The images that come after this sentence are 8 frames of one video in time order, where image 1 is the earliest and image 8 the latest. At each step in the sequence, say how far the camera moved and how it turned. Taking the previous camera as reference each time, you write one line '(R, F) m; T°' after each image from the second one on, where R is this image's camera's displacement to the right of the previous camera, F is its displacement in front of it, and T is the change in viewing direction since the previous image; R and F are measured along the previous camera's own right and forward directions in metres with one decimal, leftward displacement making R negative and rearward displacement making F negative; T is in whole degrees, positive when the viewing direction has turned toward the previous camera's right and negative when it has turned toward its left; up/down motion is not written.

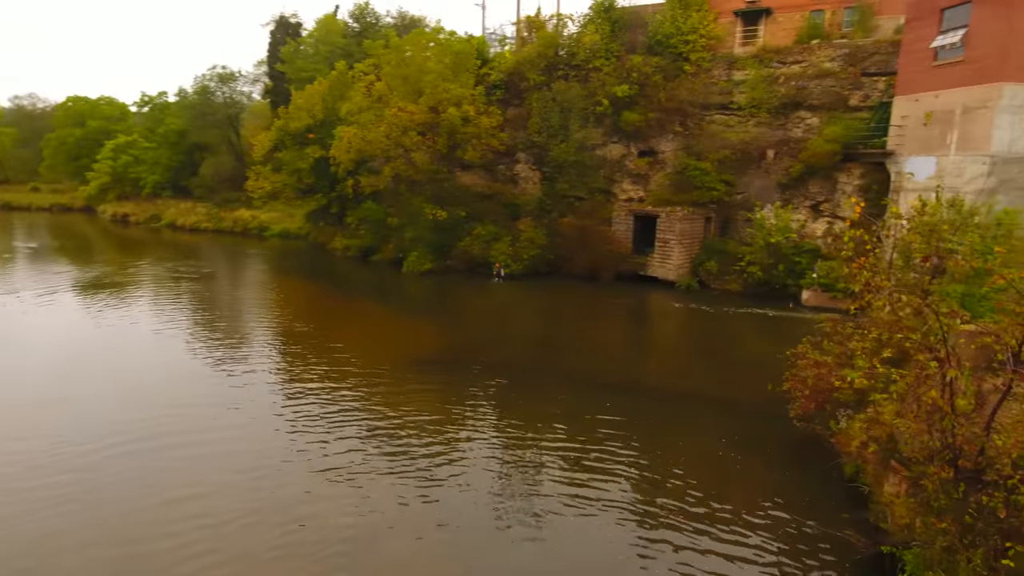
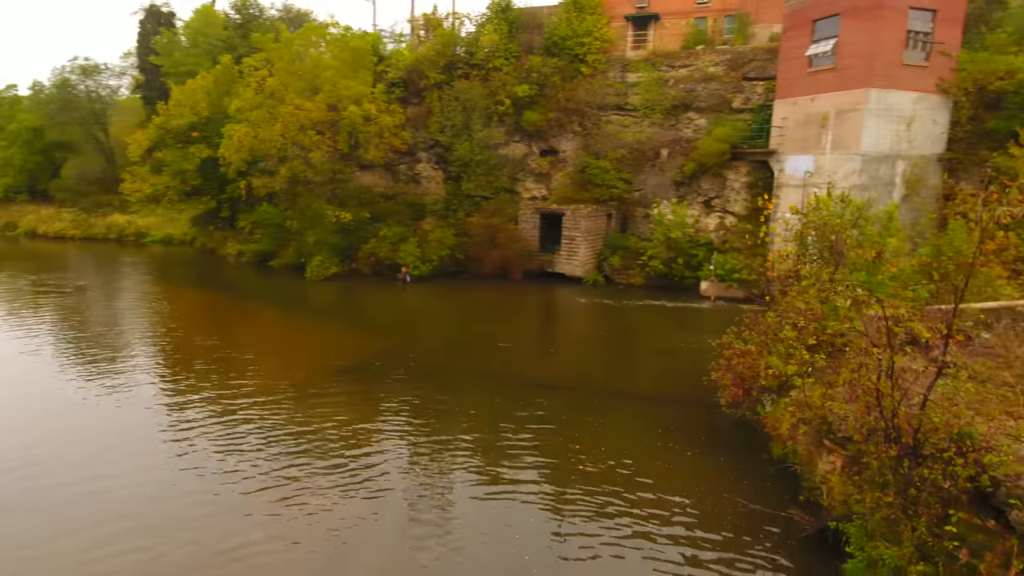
(-0.6, +0.2) m; +10°
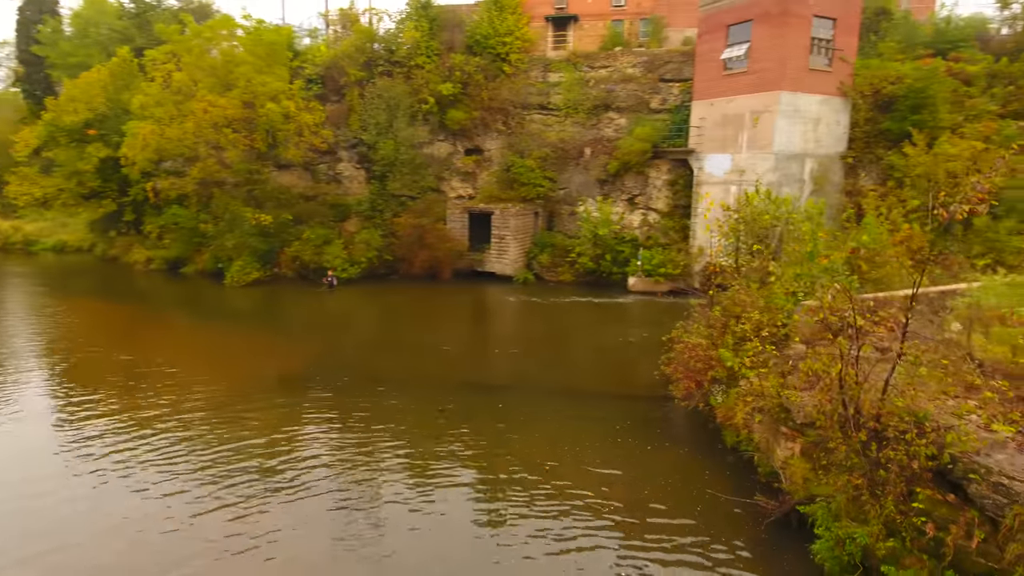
(-0.6, +0.1) m; +8°
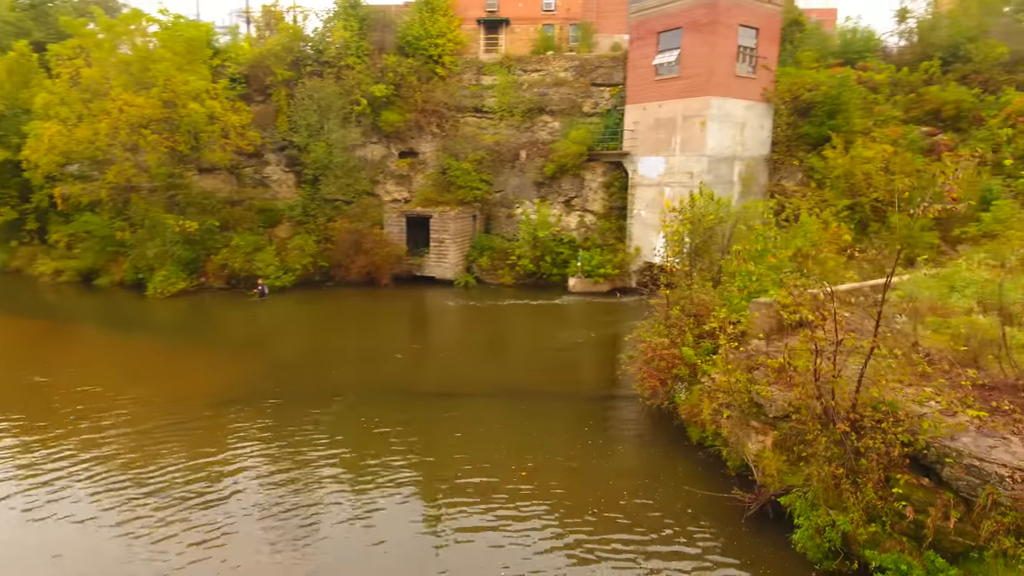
(-0.6, +0.1) m; +7°
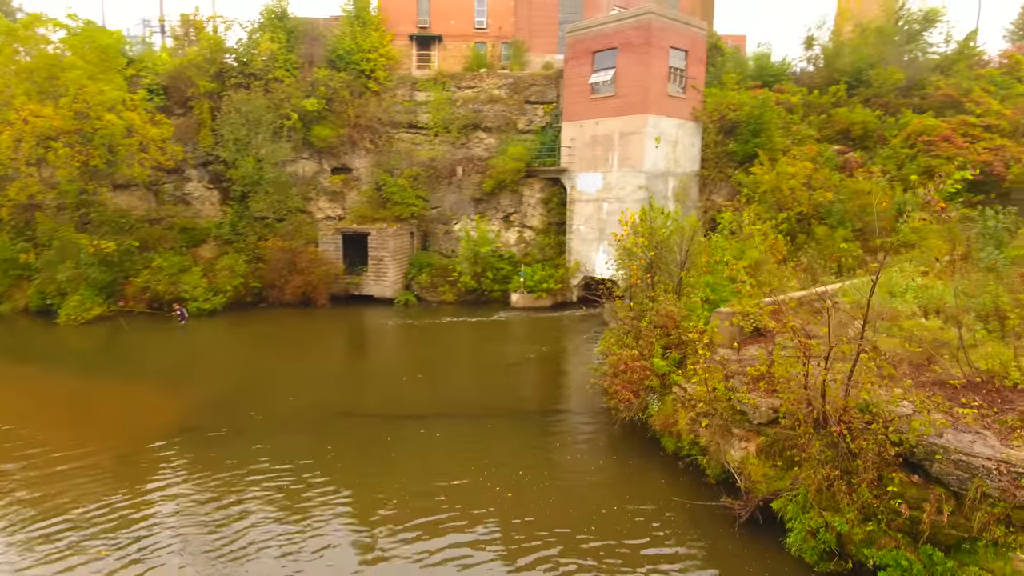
(-0.7, +0.2) m; +7°
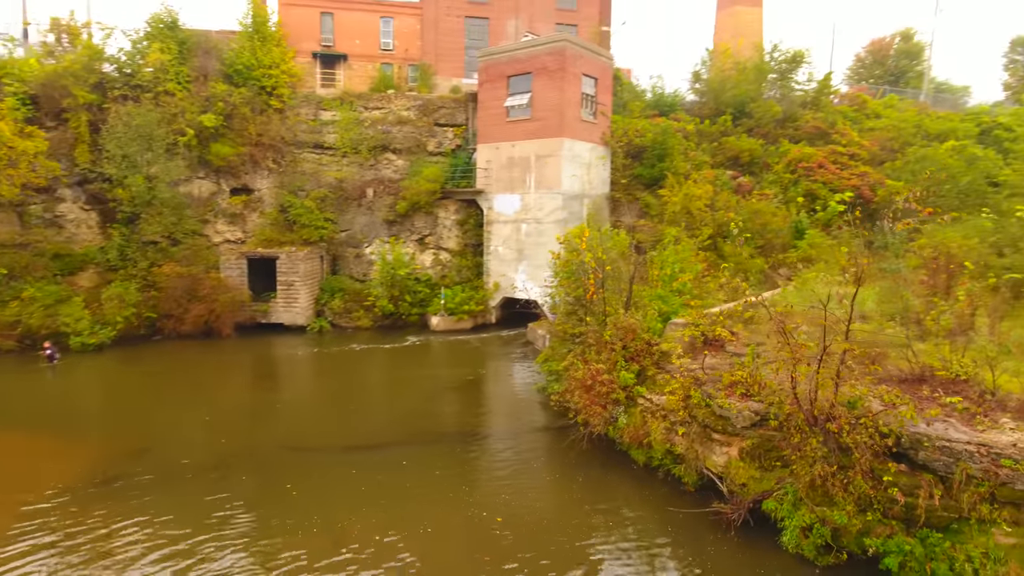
(-1.1, +0.3) m; +11°
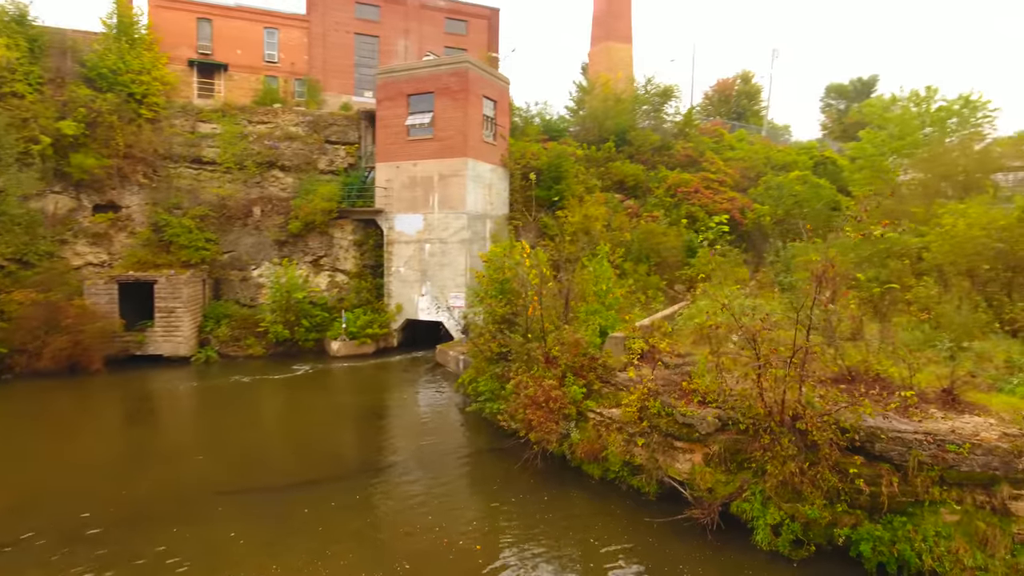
(-1.1, +0.3) m; +12°
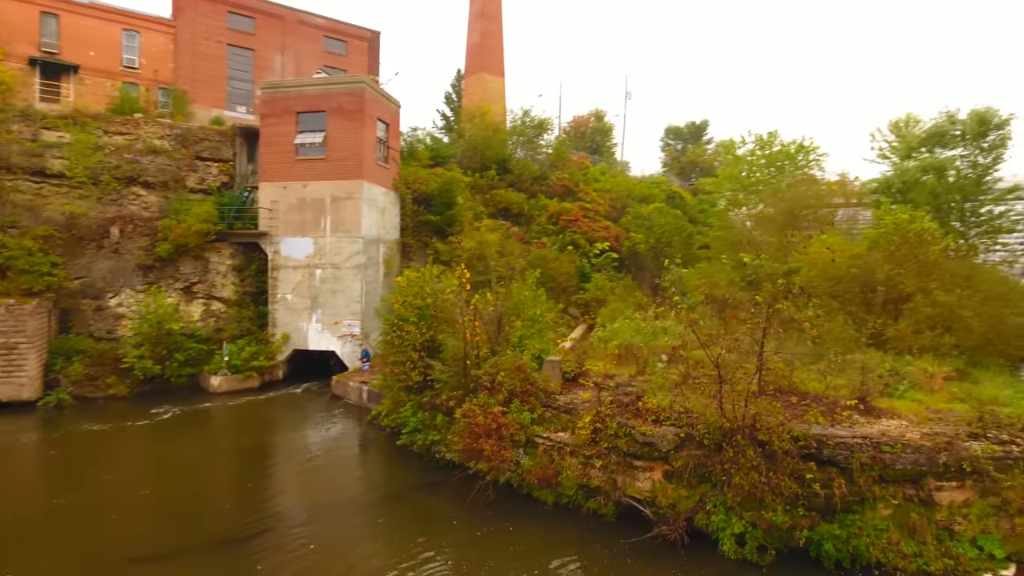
(-1.3, +0.3) m; +13°
